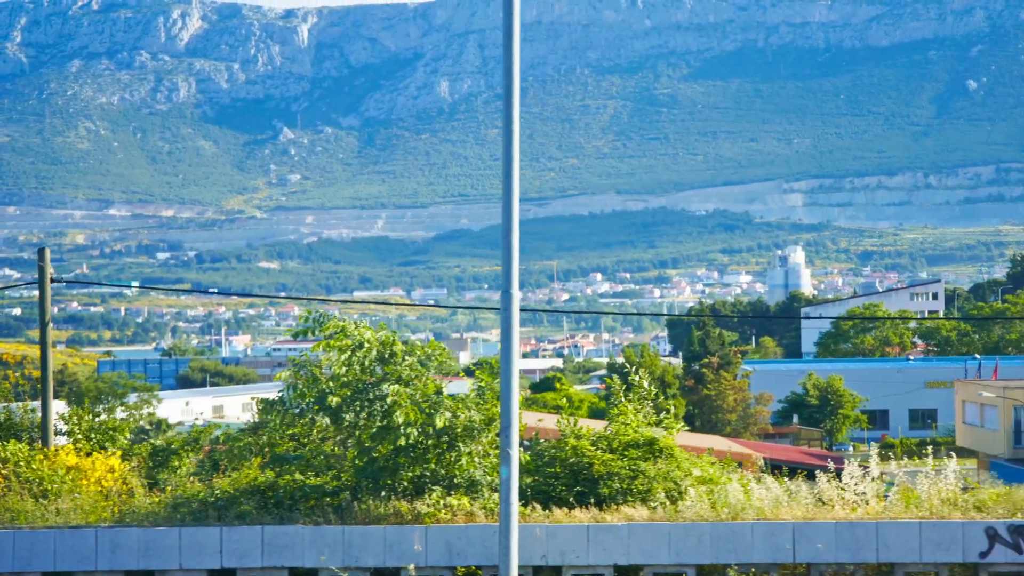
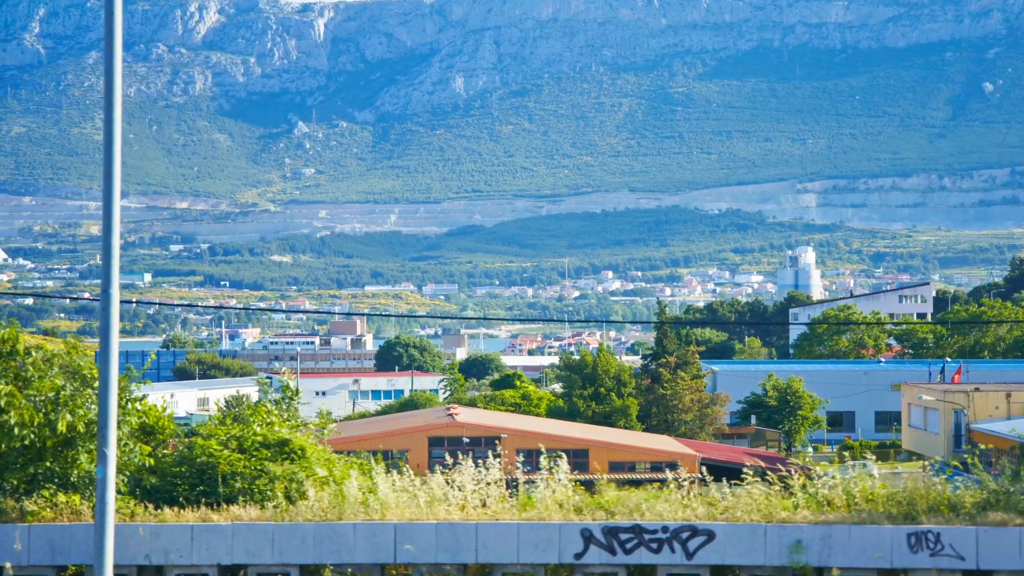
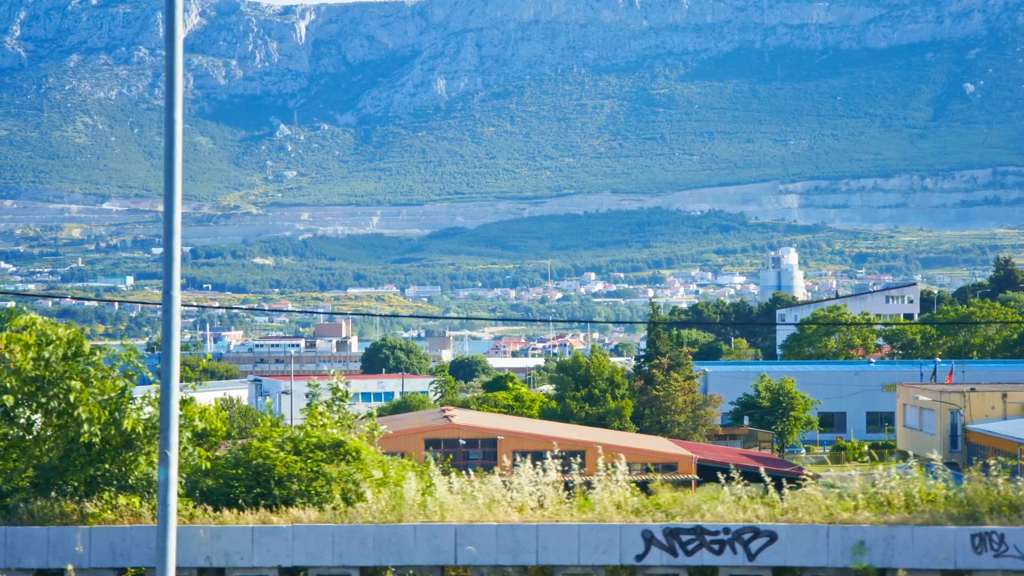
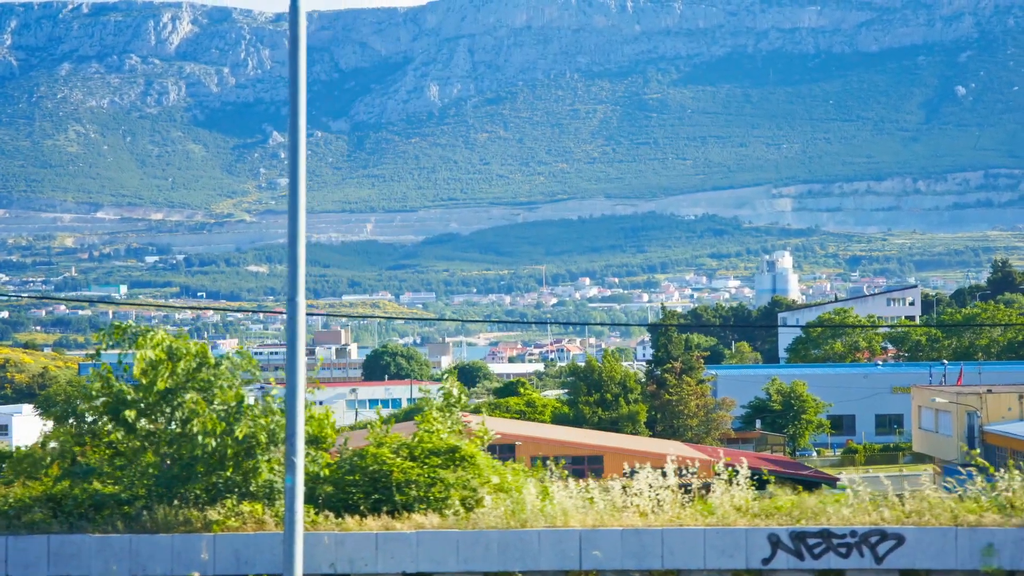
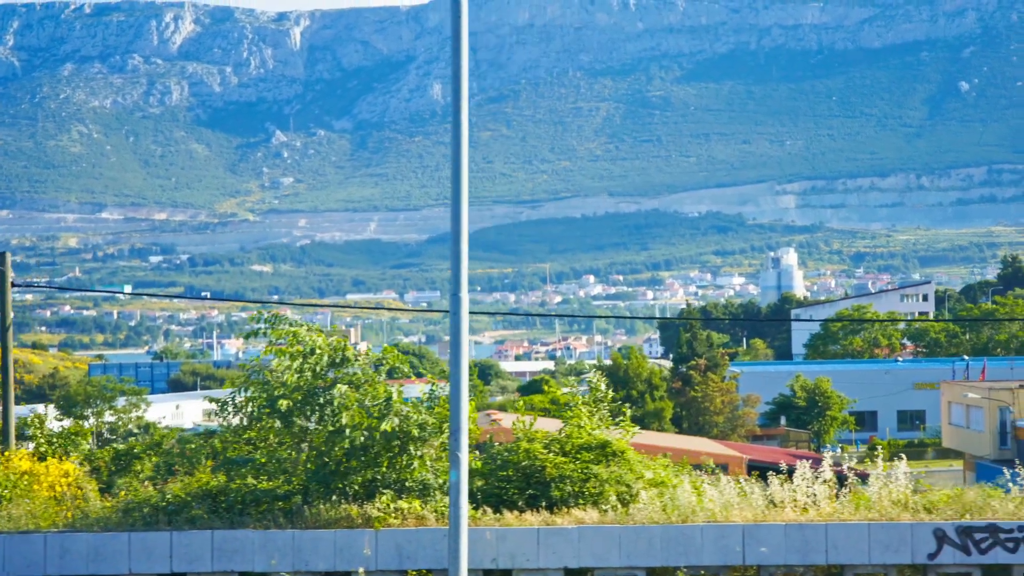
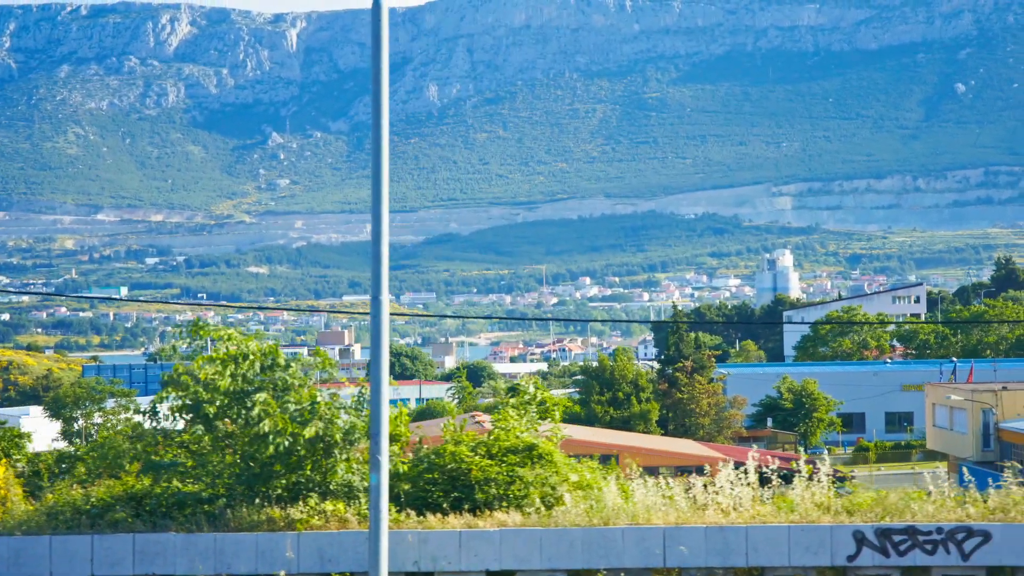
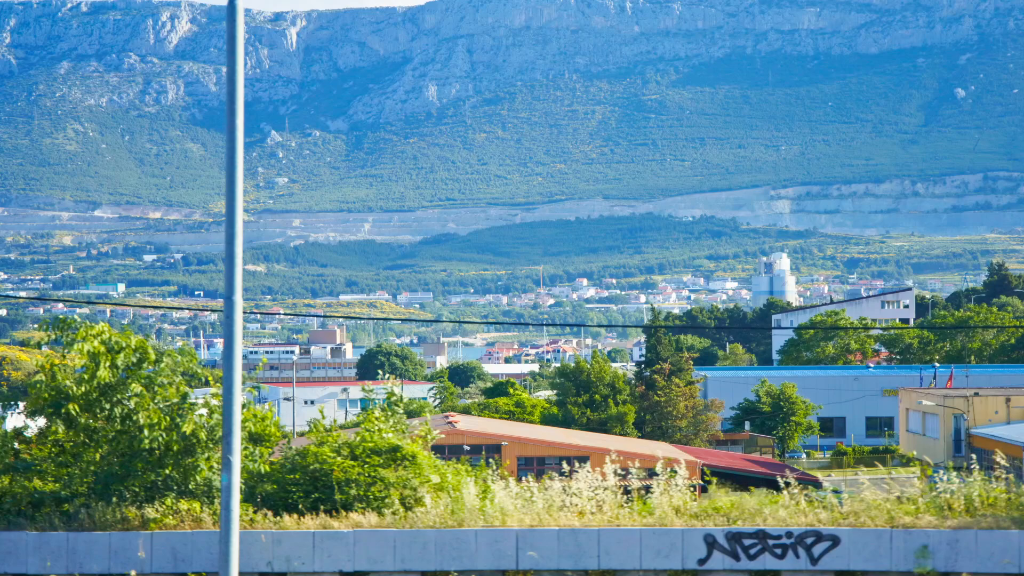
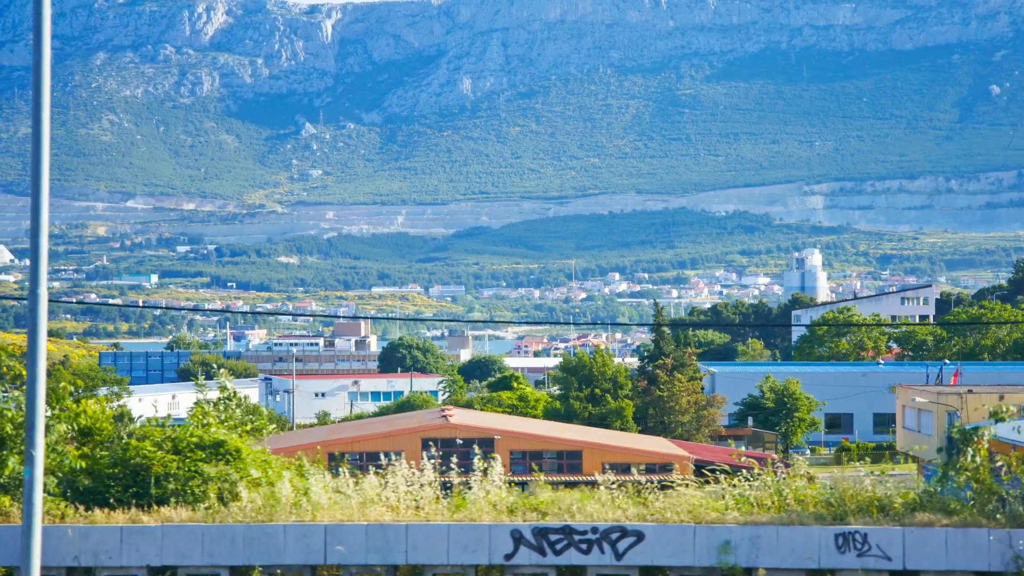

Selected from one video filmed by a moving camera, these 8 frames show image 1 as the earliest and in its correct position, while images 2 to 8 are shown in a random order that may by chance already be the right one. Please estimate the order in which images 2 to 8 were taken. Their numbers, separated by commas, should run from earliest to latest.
5, 6, 4, 7, 3, 2, 8
